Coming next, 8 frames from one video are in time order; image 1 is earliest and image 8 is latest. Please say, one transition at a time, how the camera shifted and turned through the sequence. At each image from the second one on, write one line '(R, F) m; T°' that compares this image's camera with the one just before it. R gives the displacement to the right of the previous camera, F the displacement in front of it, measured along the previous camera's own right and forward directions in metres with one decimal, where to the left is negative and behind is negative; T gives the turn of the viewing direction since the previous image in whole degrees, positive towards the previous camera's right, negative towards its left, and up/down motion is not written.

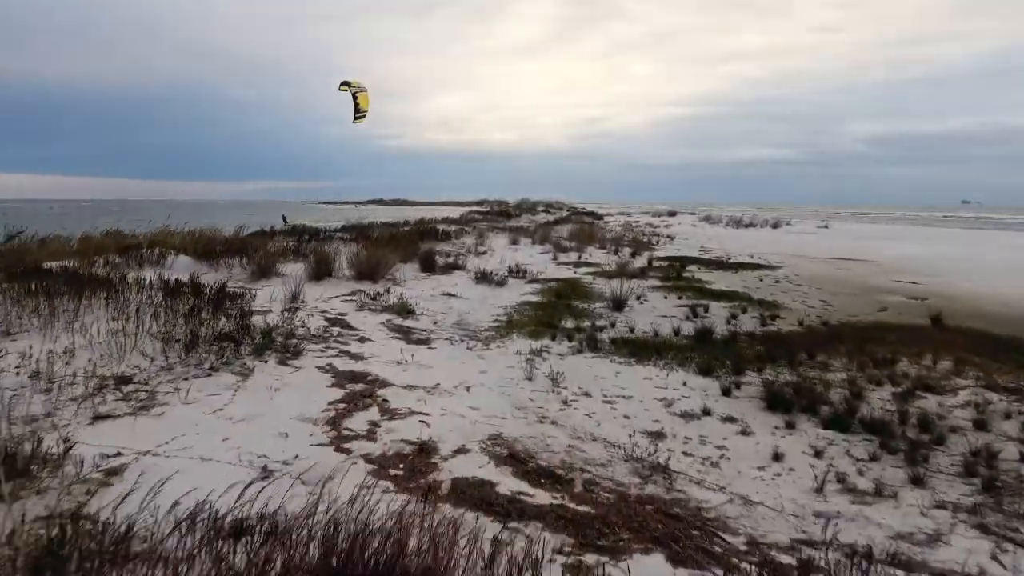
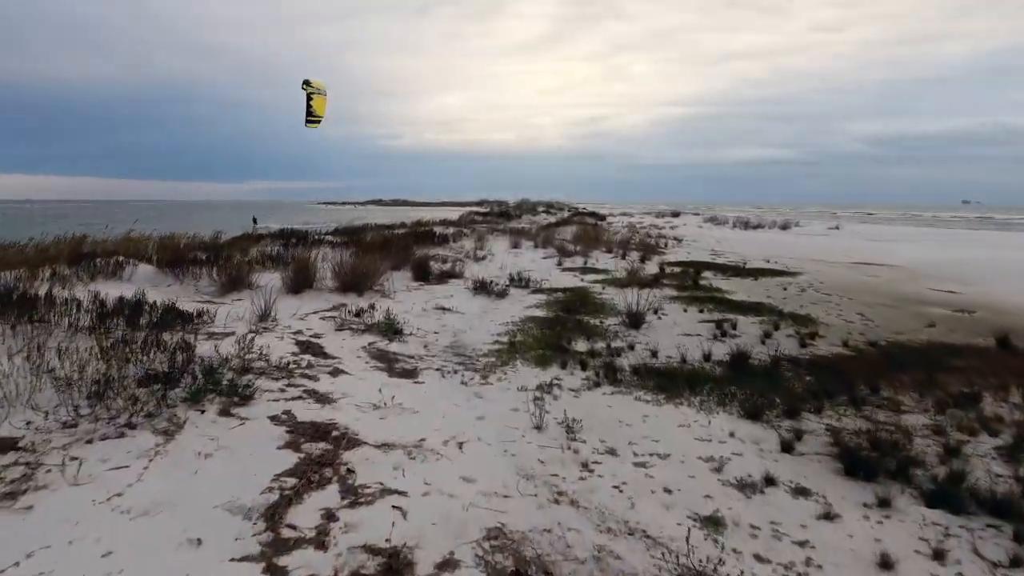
(0.0, +1.0) m; 0°
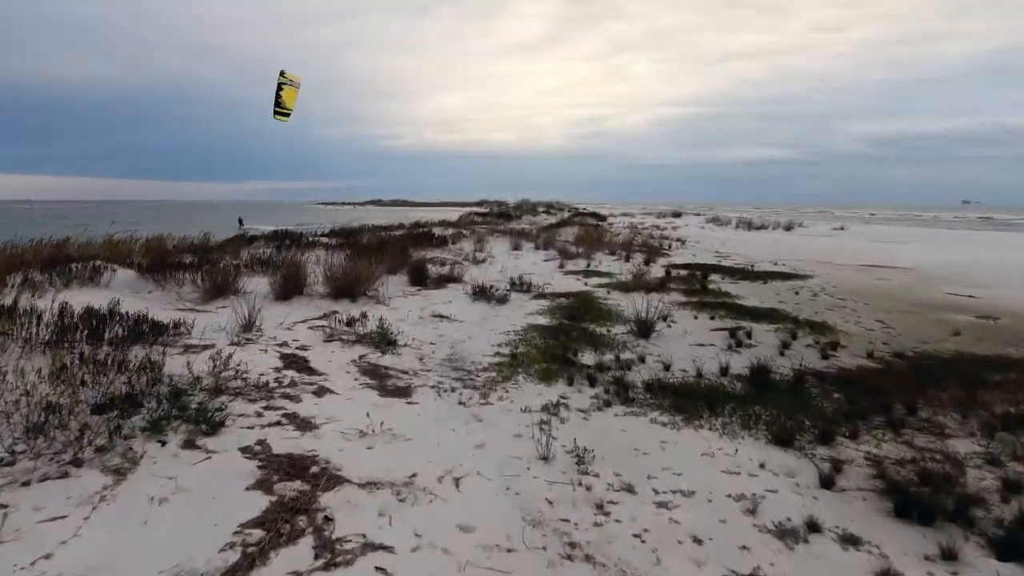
(0.0, +0.5) m; 0°
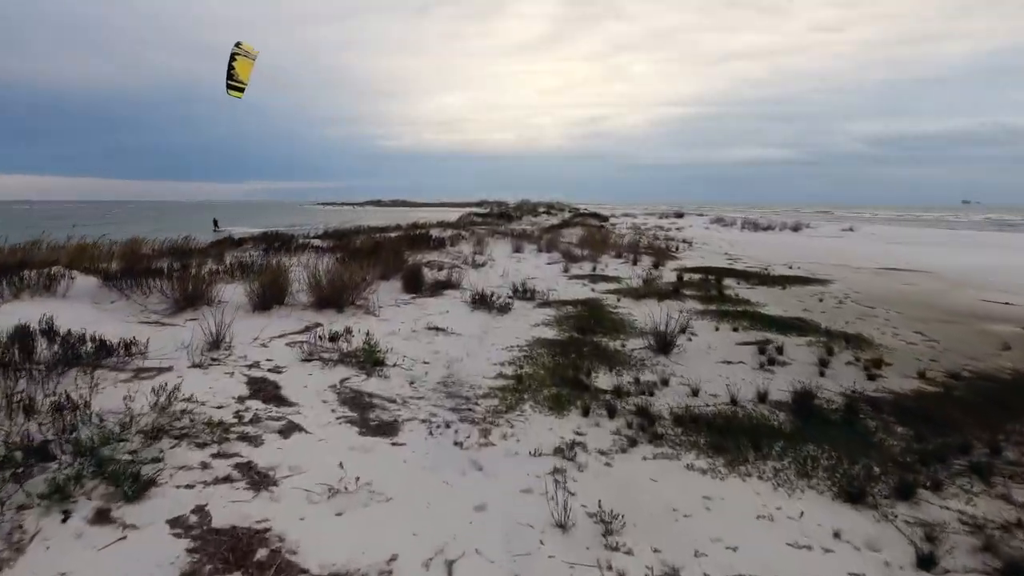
(0.0, +0.8) m; 0°
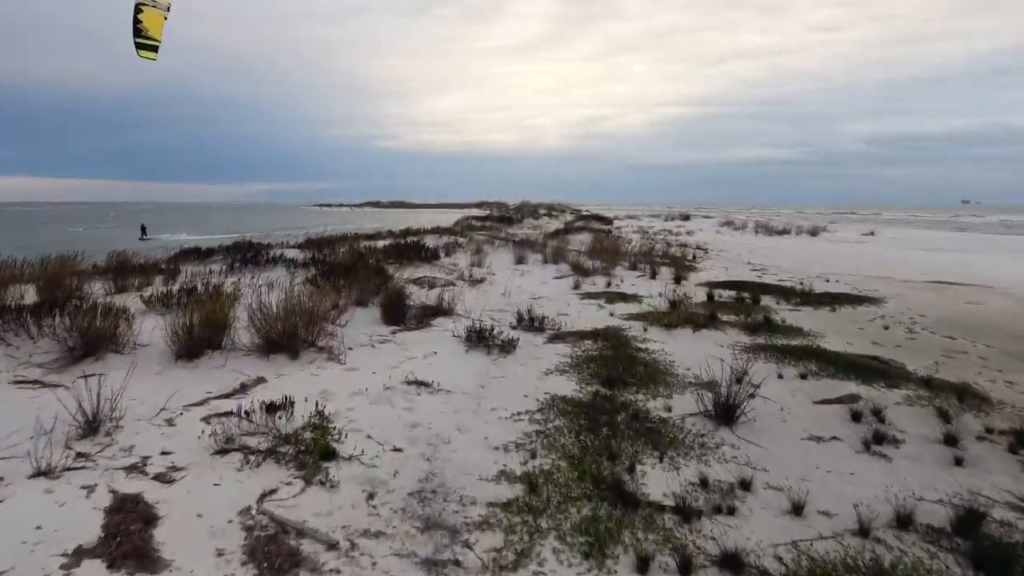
(0.0, +1.7) m; 0°
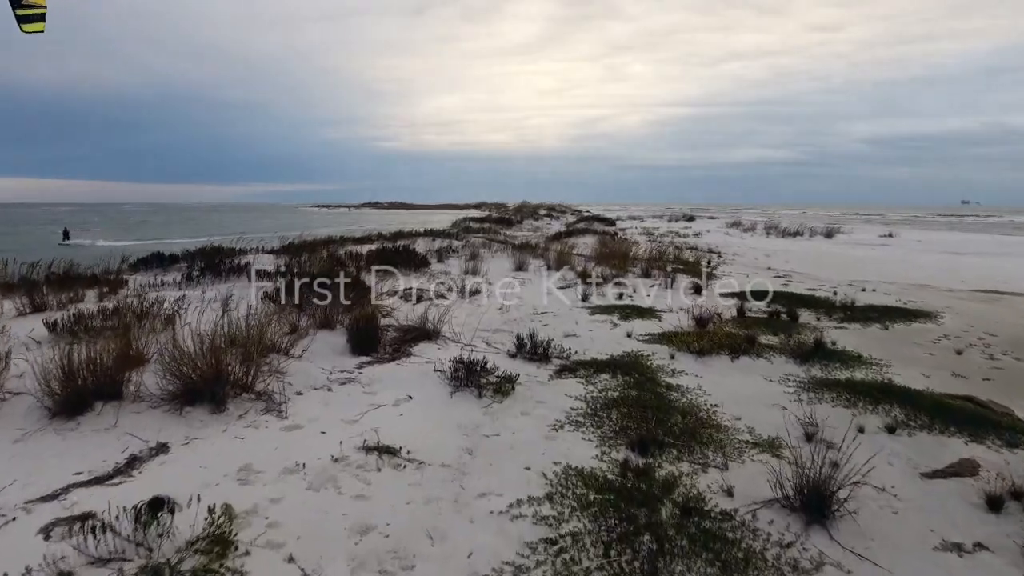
(0.0, +1.4) m; 0°
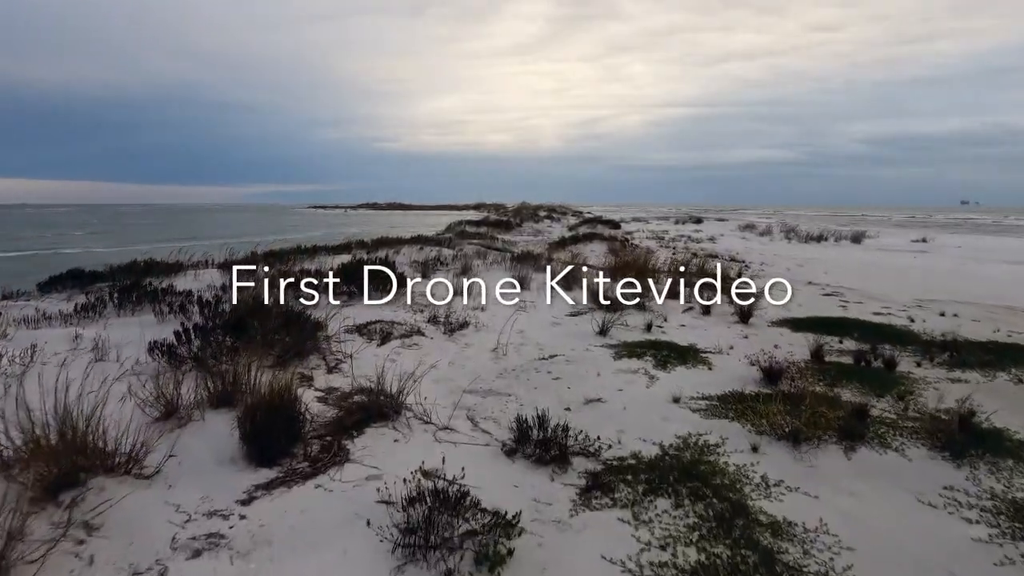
(0.0, +2.3) m; 0°
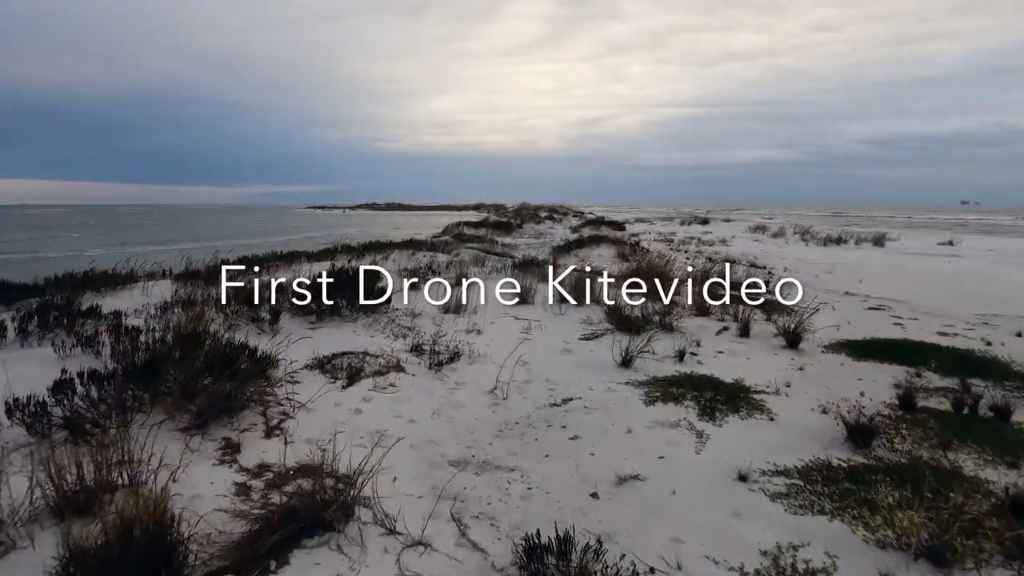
(0.0, +1.5) m; 0°
